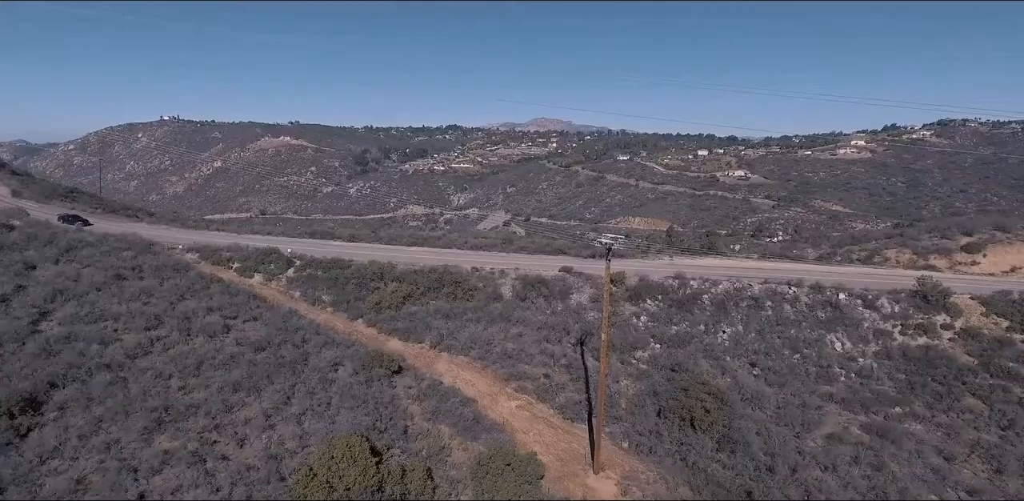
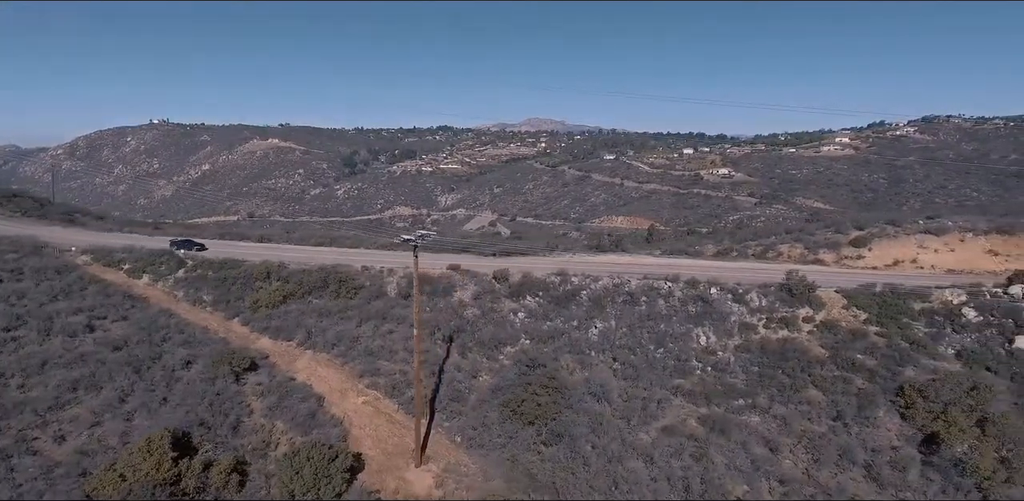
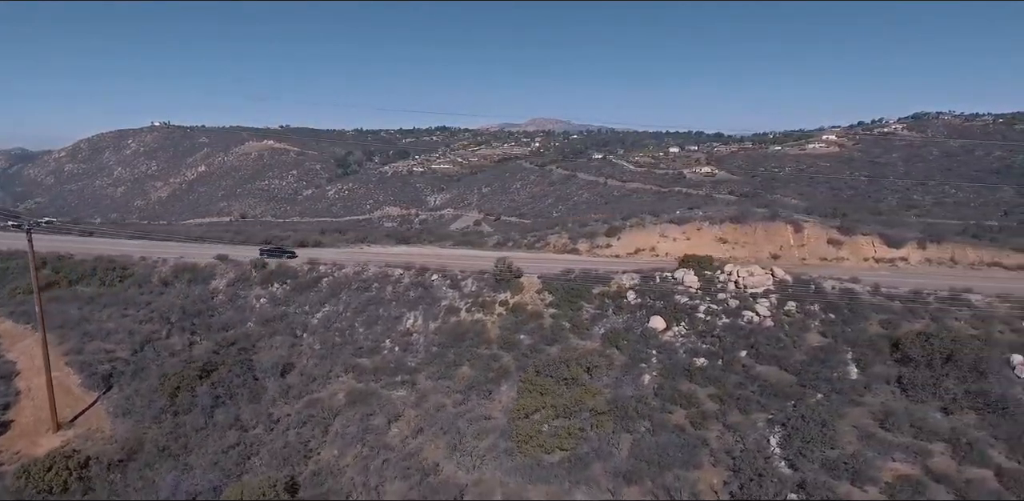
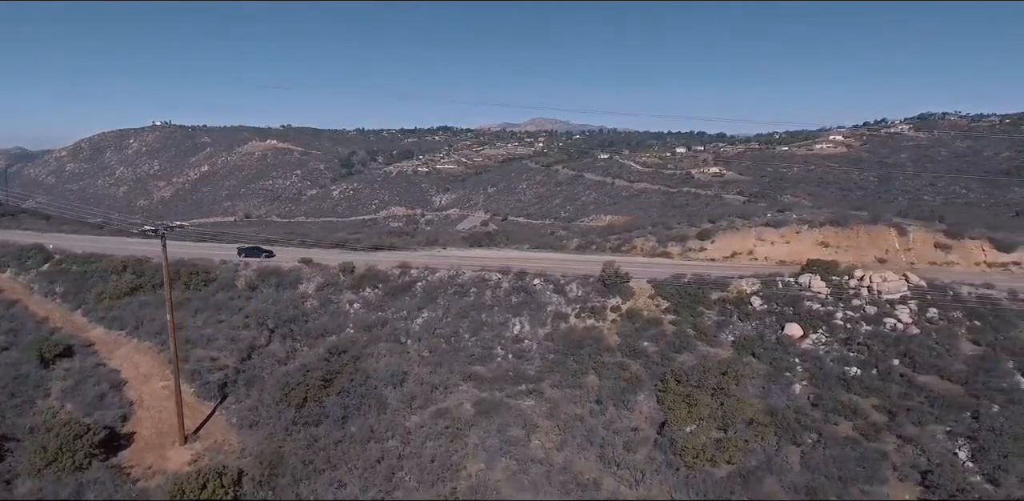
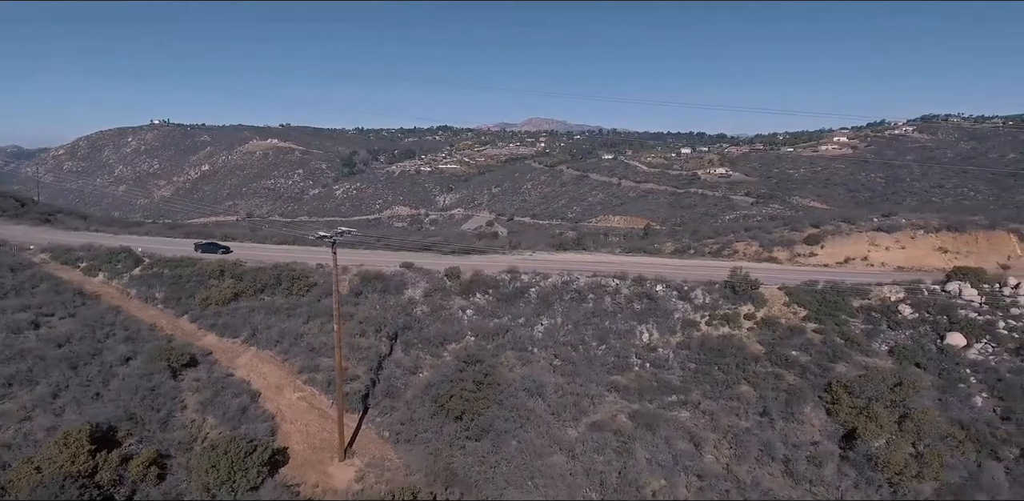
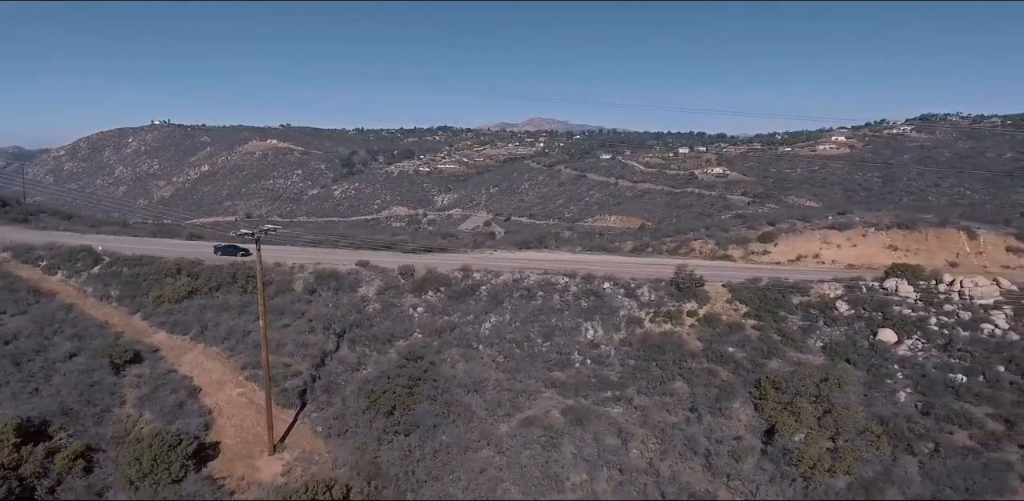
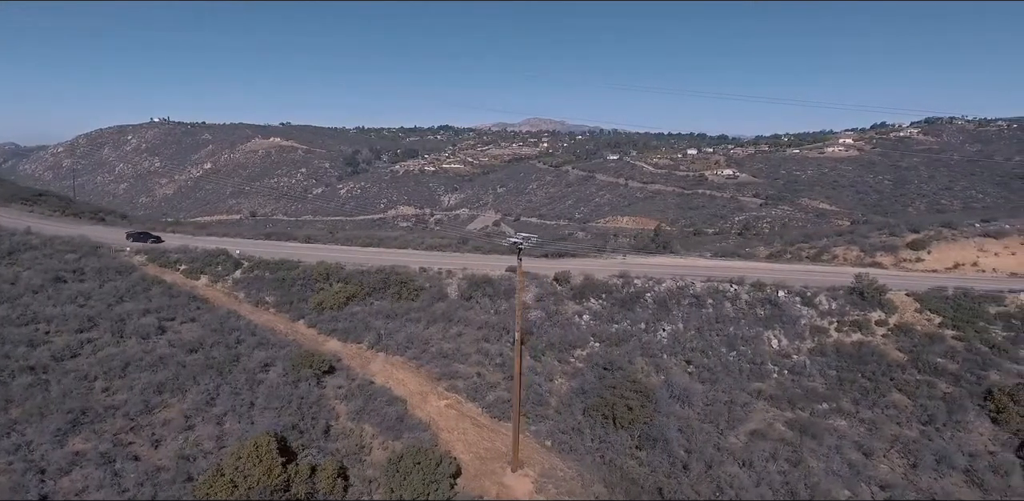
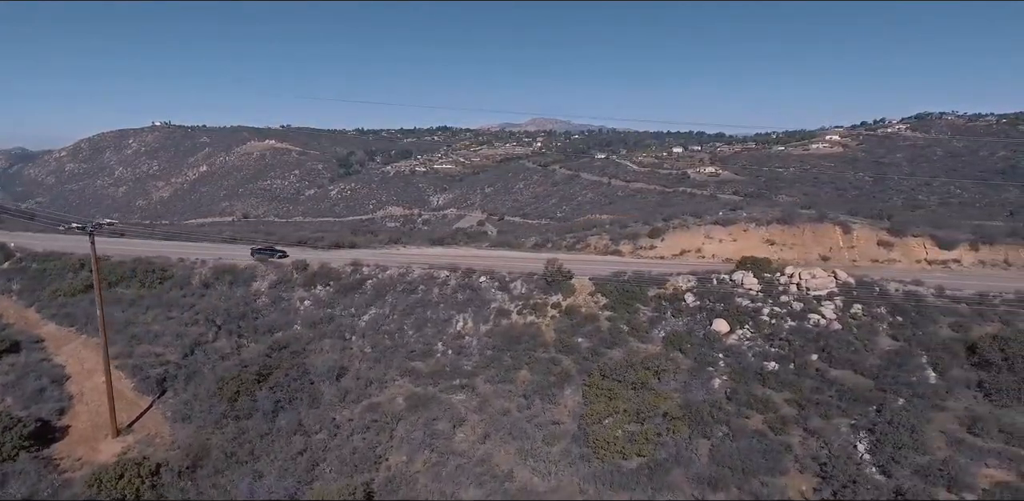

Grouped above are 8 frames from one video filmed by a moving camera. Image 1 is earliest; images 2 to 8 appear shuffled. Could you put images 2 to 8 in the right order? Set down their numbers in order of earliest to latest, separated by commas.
7, 2, 5, 6, 4, 8, 3
